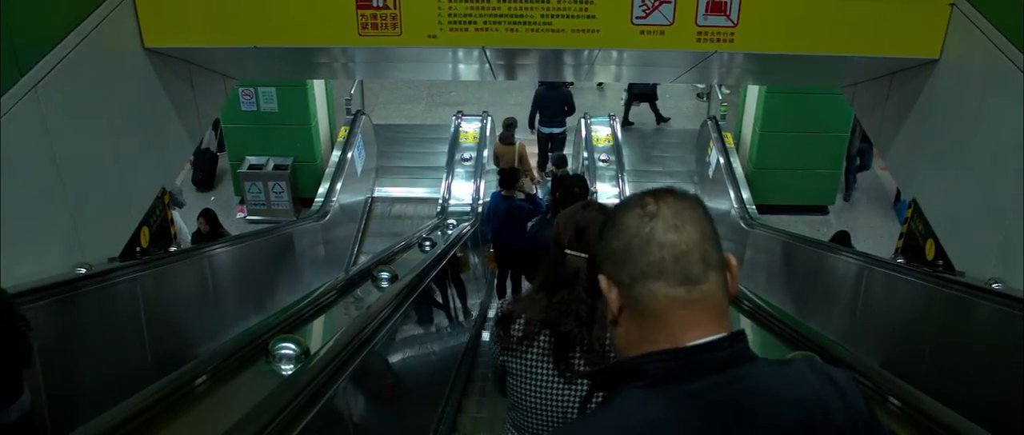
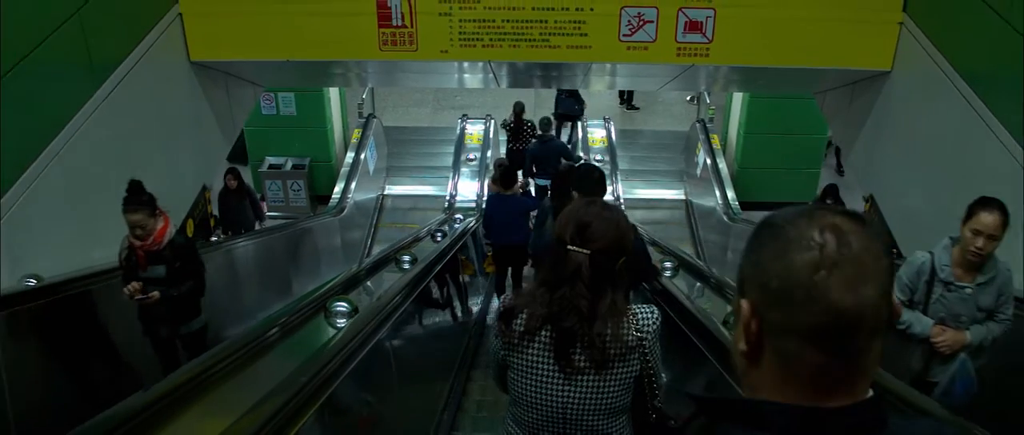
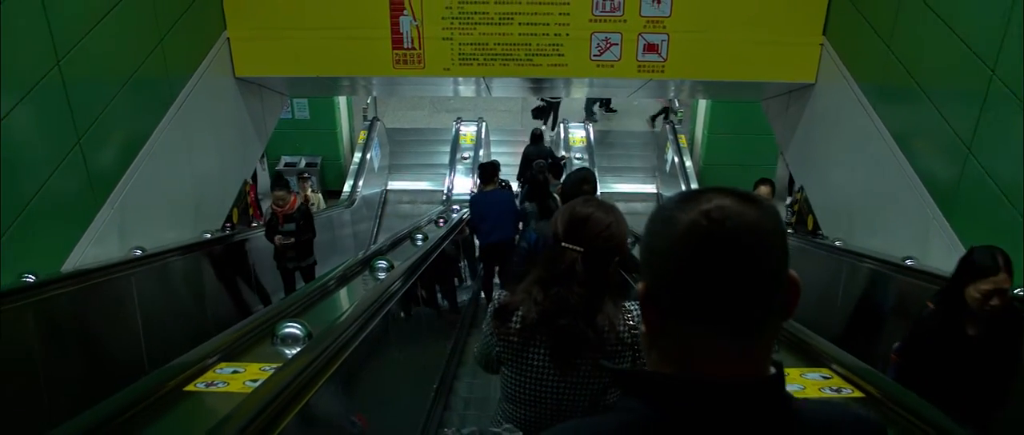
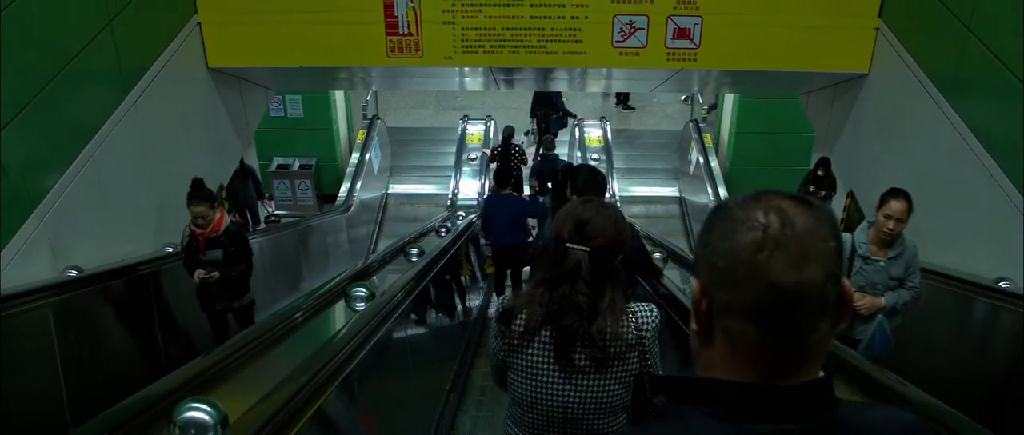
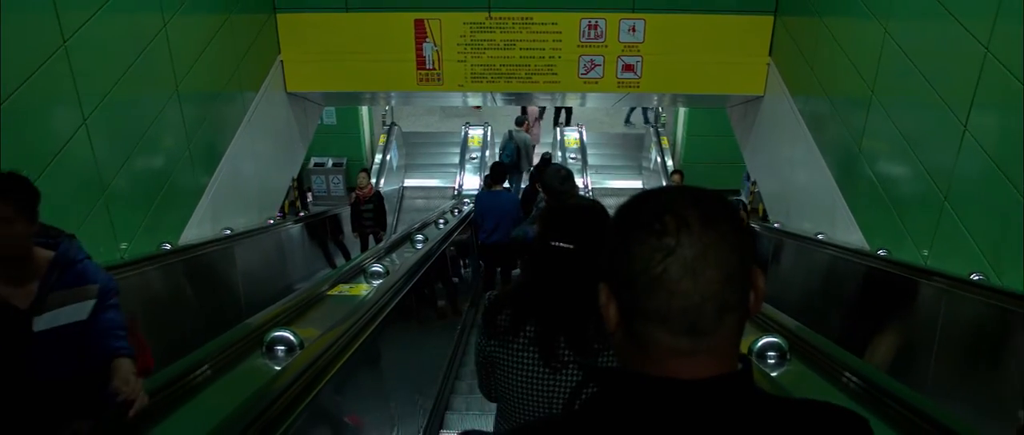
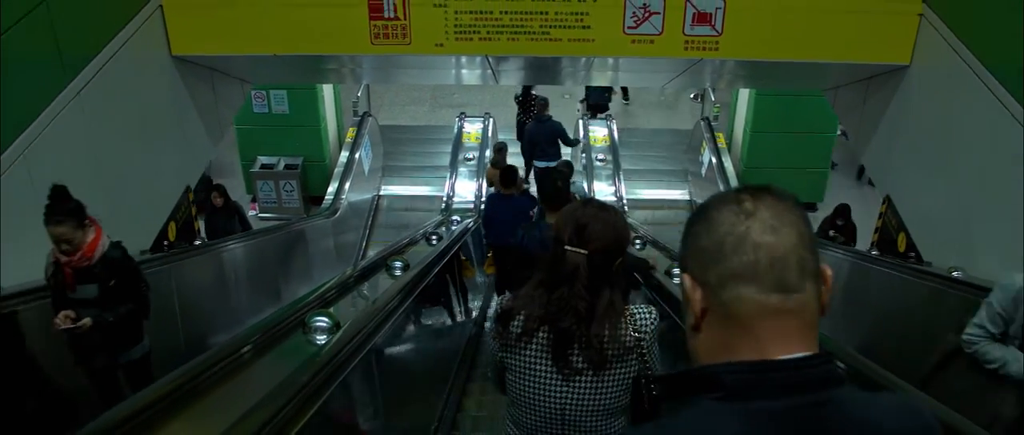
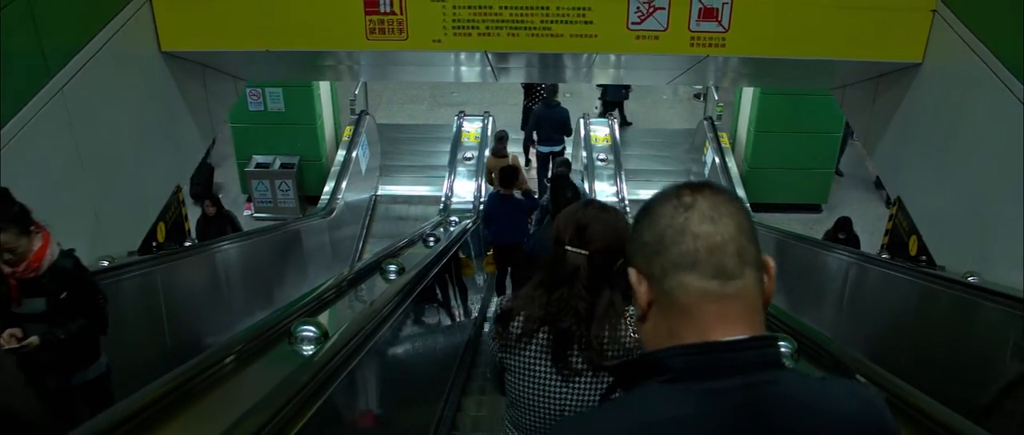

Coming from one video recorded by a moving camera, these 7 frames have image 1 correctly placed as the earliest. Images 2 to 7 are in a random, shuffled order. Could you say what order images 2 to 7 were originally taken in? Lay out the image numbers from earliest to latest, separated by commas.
7, 6, 2, 4, 3, 5
